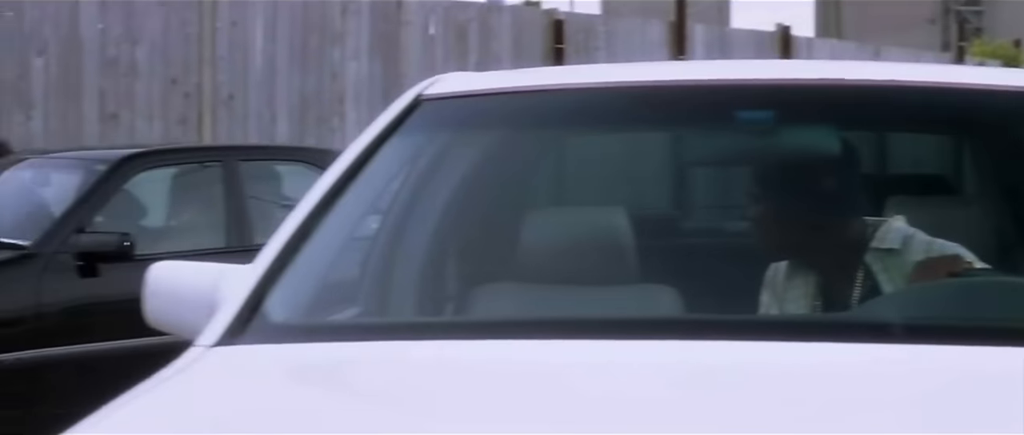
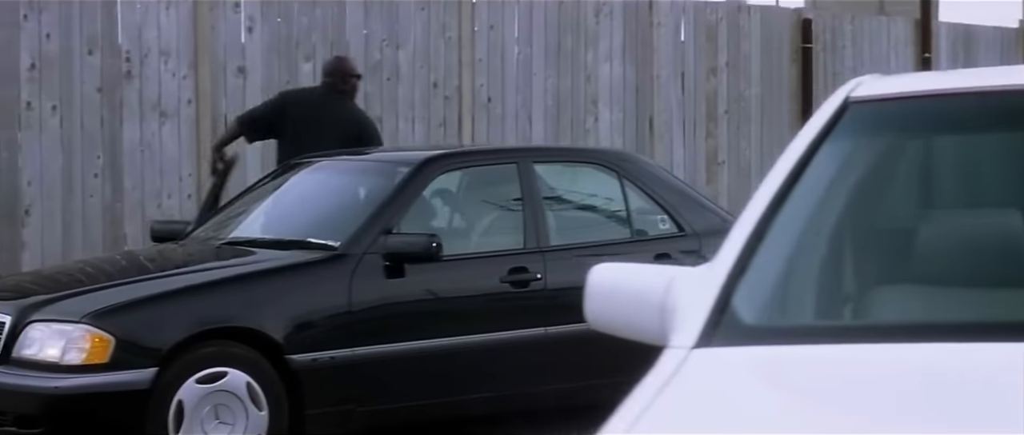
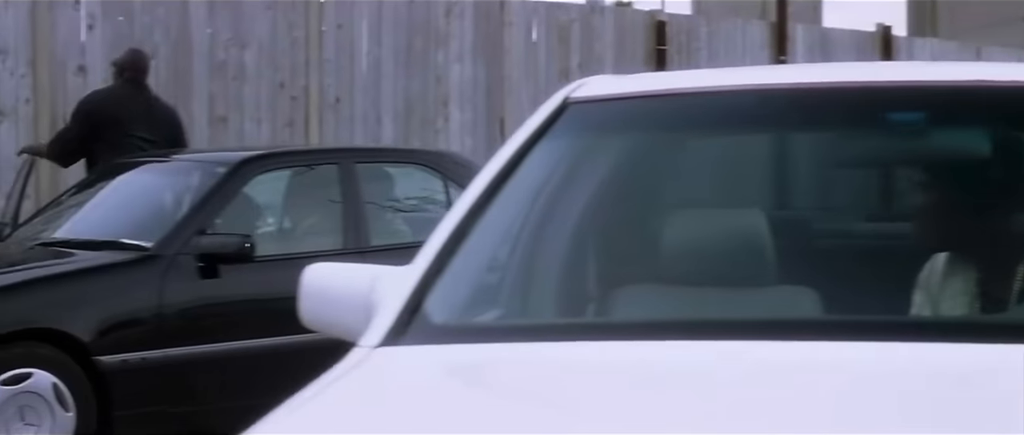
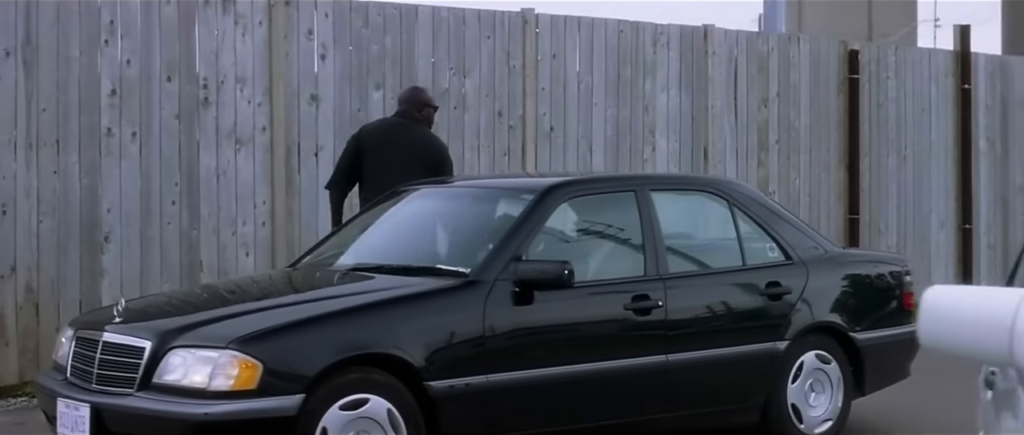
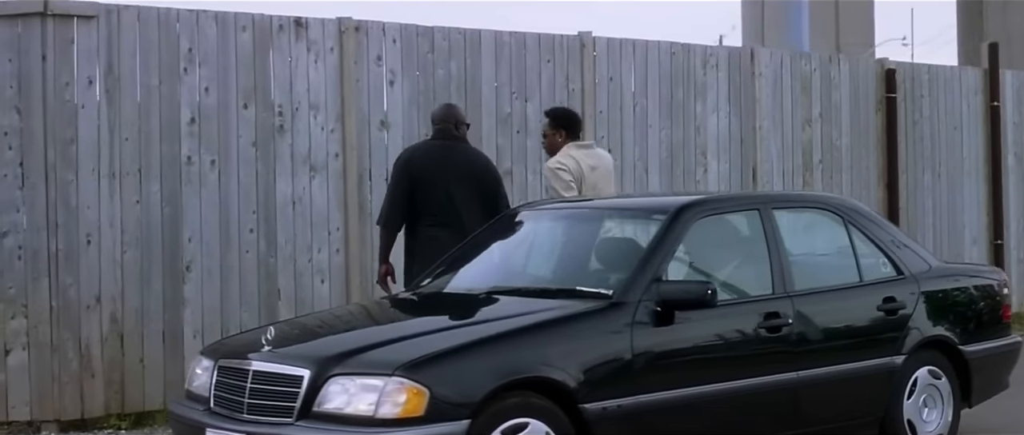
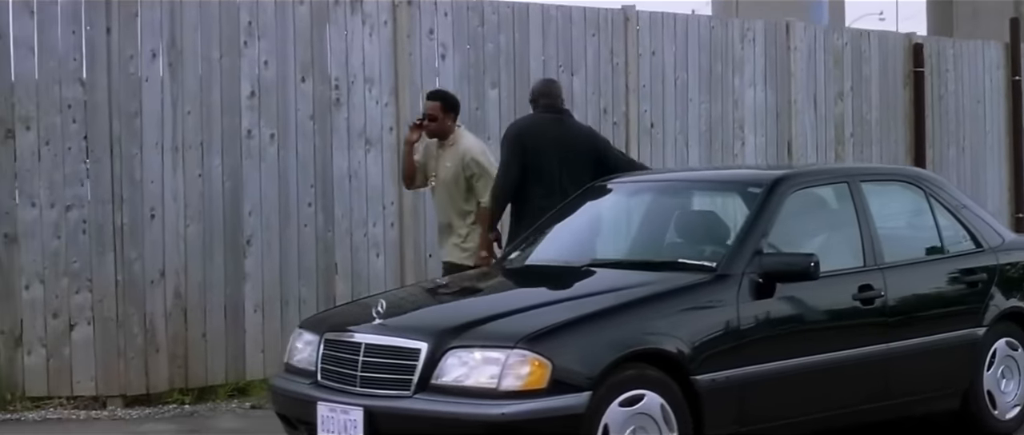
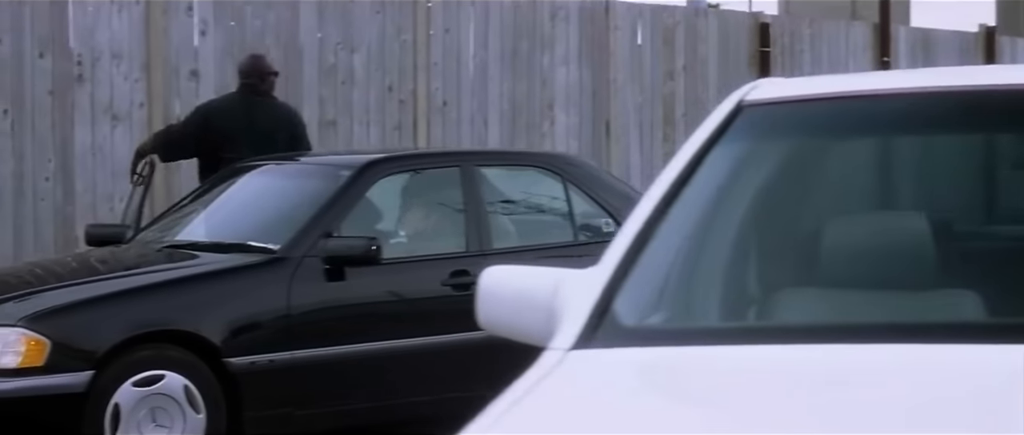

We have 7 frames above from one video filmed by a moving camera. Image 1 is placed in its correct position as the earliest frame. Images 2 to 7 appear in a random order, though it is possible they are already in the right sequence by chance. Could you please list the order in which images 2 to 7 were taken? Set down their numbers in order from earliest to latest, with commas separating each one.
3, 7, 2, 4, 5, 6
